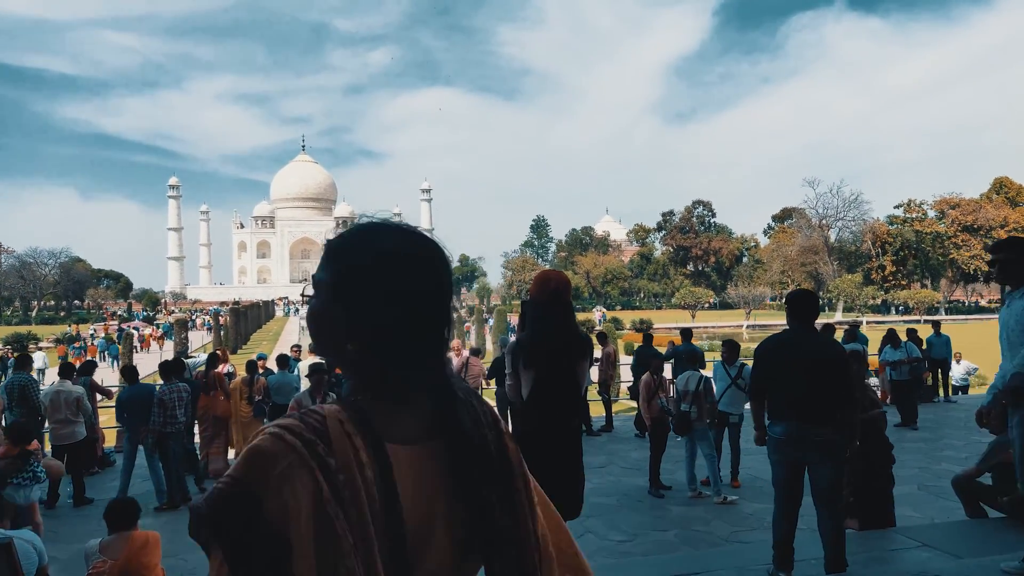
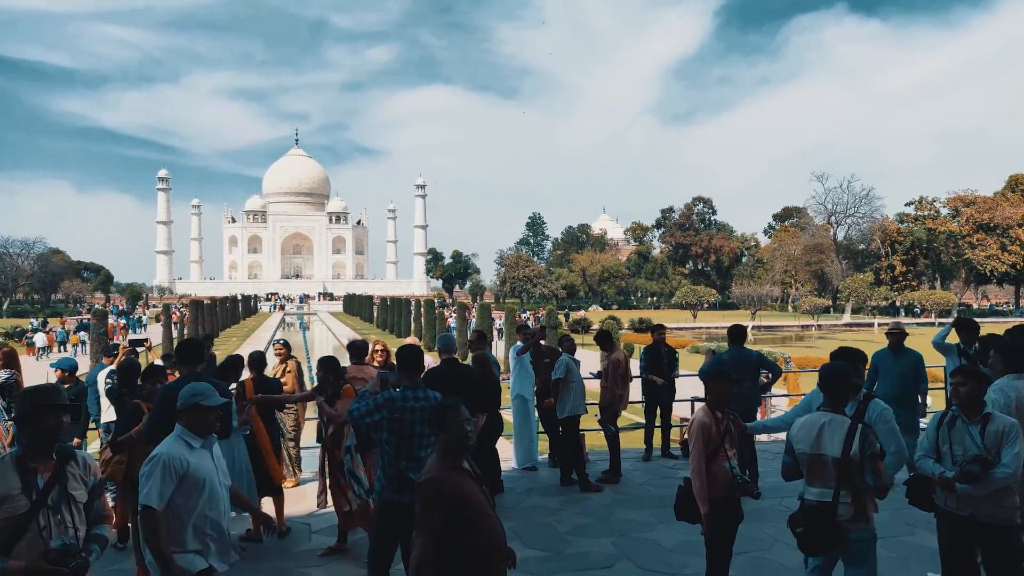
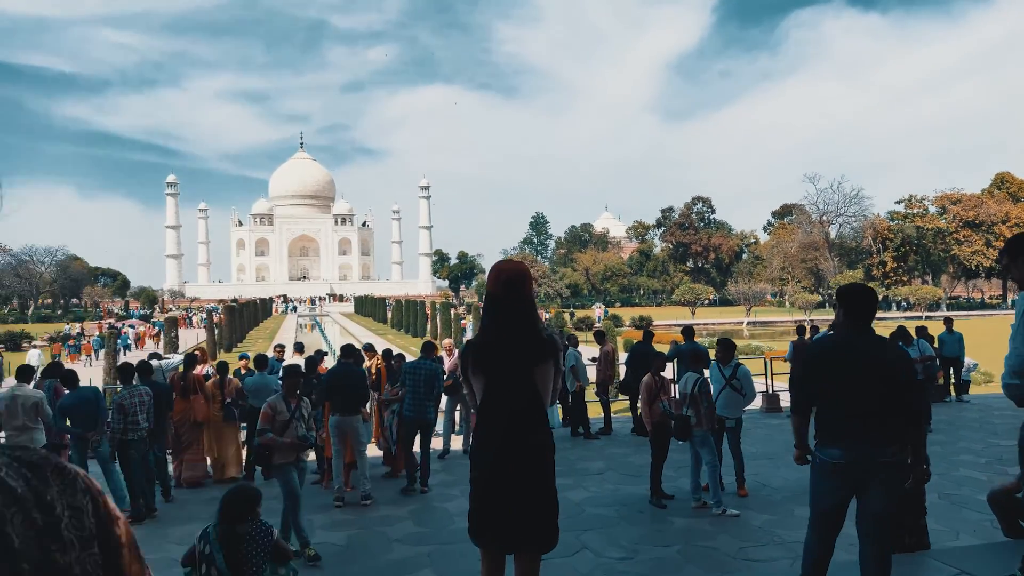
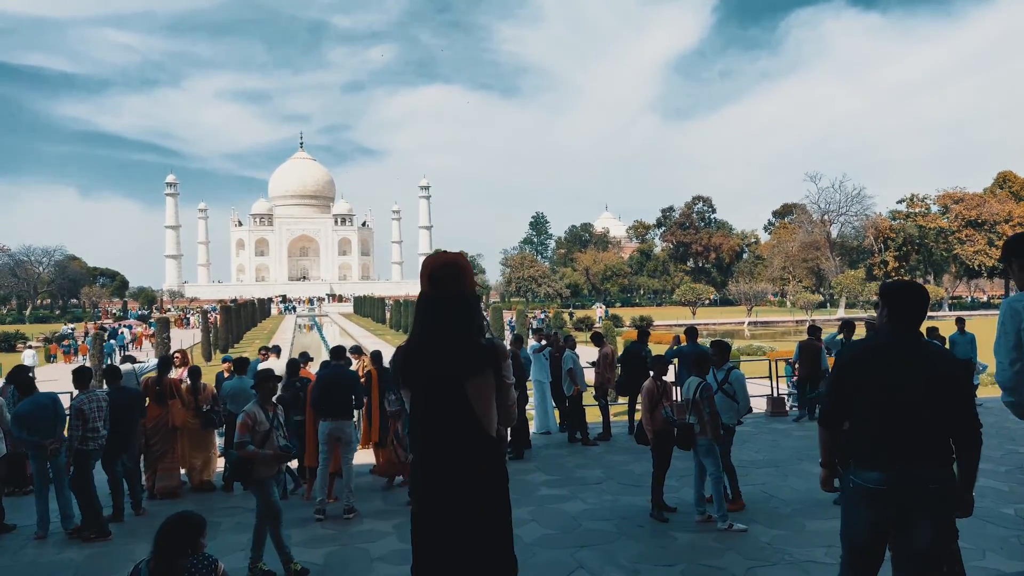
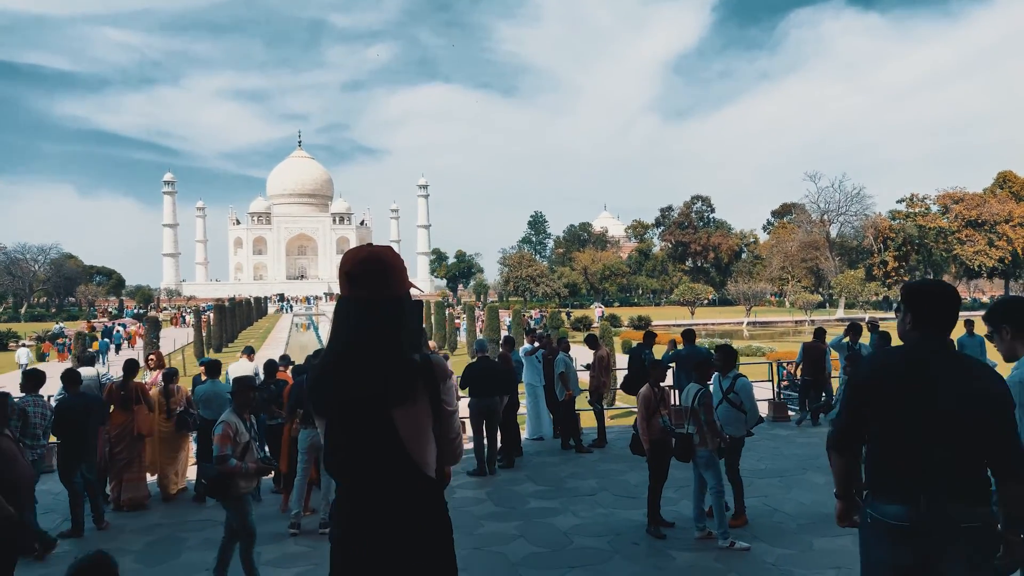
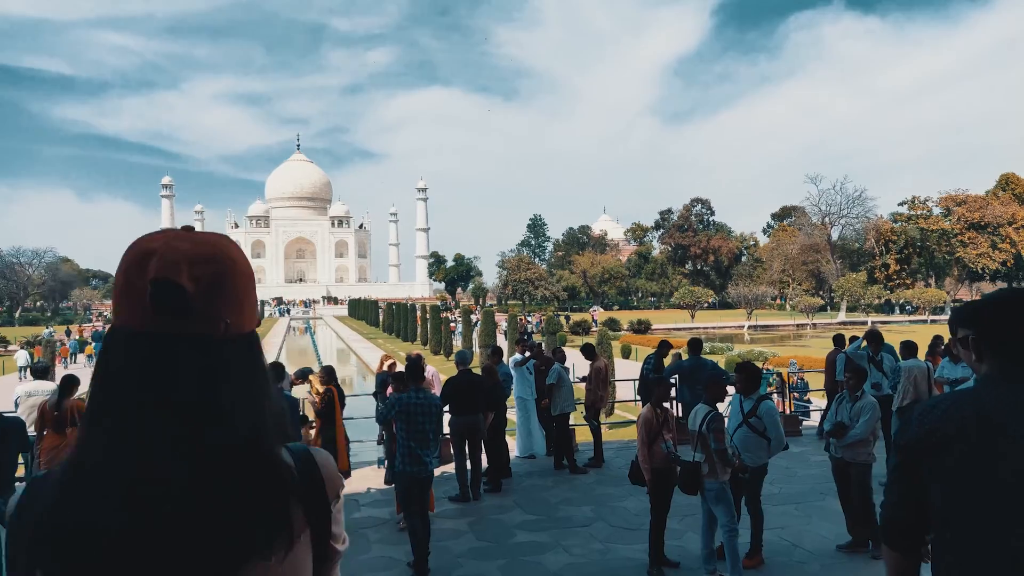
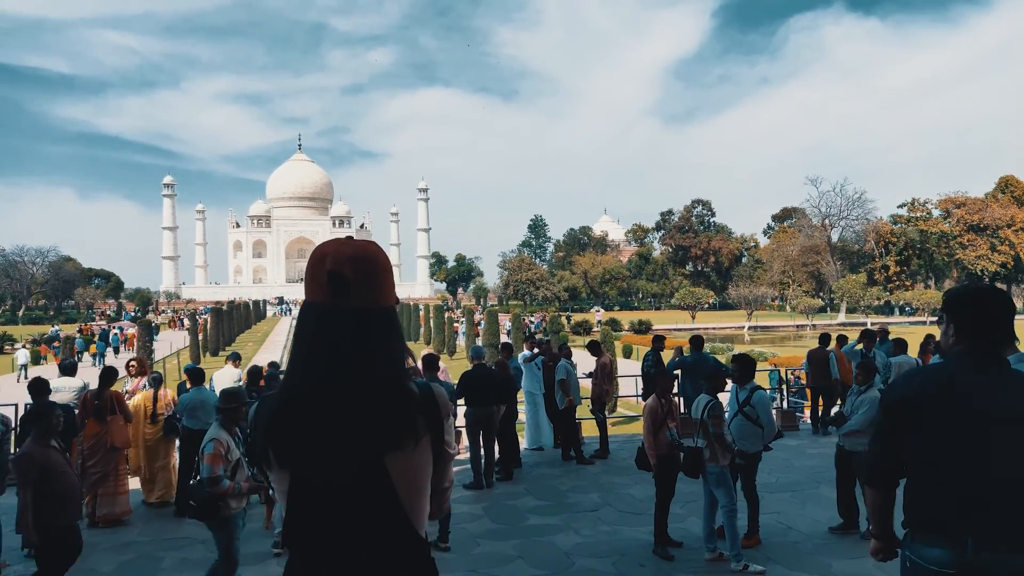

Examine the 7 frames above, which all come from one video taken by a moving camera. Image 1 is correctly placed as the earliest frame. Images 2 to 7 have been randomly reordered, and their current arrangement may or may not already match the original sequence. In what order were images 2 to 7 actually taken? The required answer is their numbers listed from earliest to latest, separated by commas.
3, 4, 5, 7, 6, 2
